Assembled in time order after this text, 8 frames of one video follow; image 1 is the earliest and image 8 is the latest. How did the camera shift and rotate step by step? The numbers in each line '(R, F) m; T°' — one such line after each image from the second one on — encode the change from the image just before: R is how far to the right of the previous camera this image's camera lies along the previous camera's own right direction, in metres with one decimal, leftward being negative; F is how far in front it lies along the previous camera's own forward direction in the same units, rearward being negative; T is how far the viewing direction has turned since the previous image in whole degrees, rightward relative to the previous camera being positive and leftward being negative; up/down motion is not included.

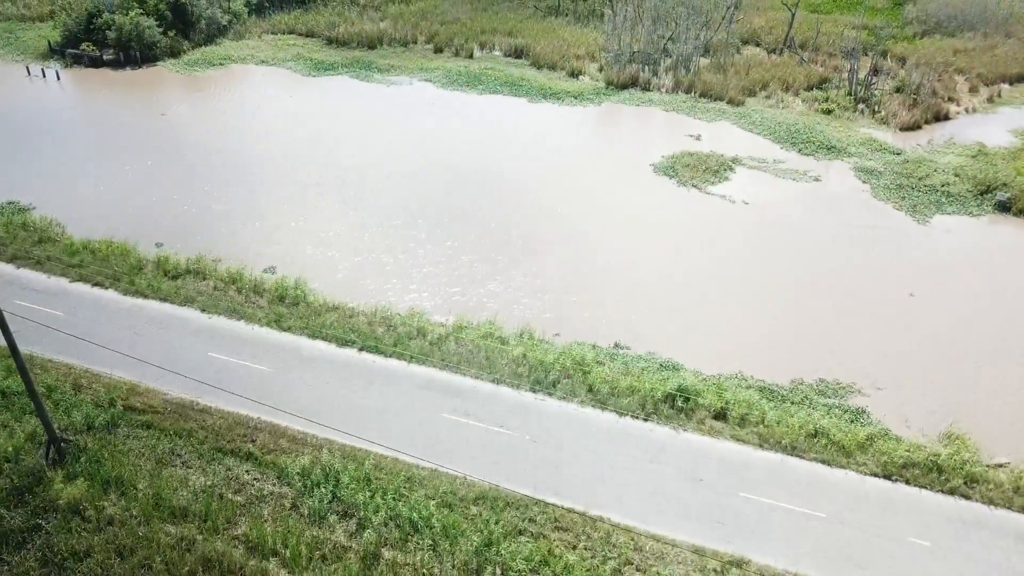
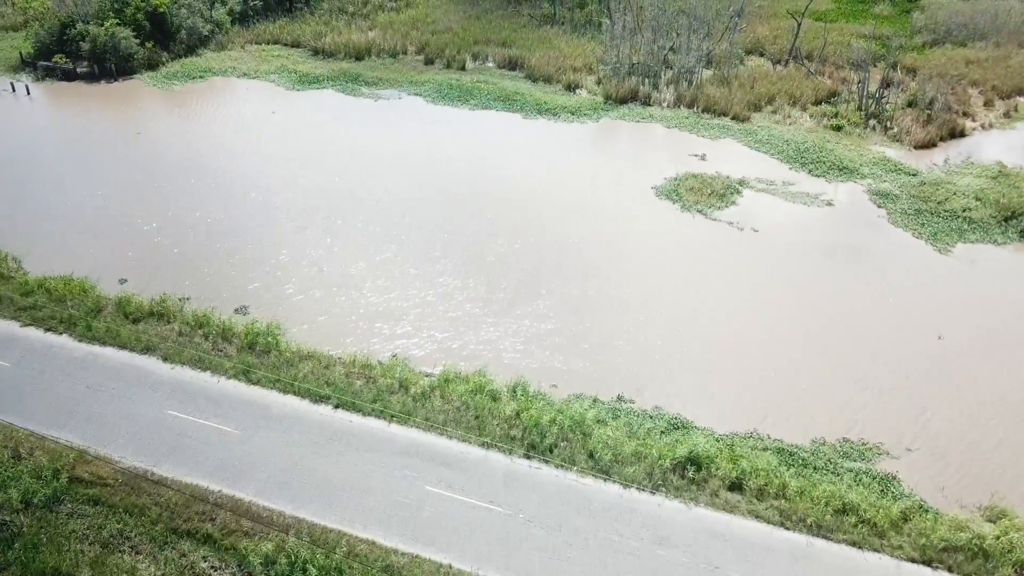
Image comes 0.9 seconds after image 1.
(0.0, +0.7) m; 0°
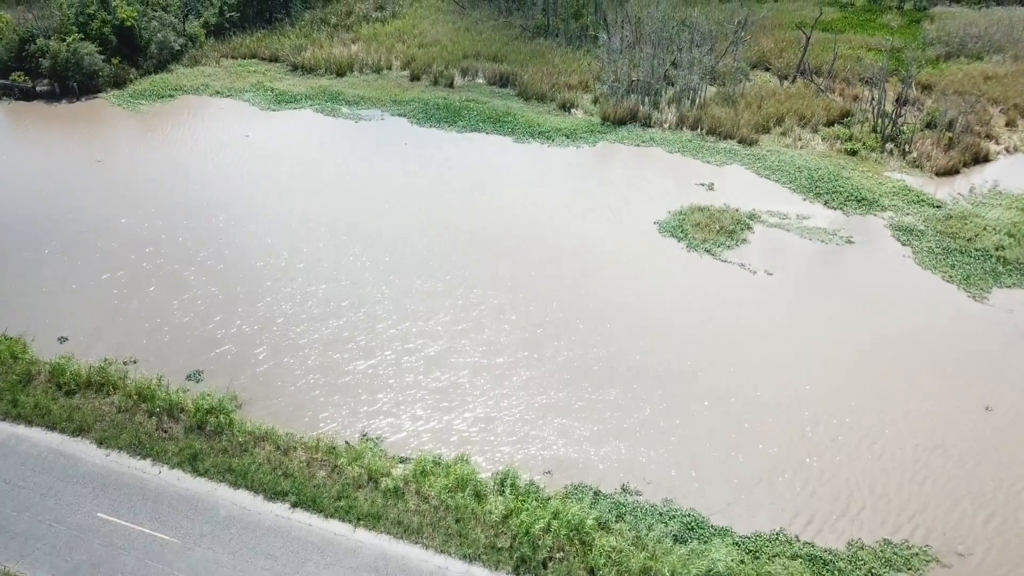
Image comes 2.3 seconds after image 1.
(0.0, +0.9) m; 0°
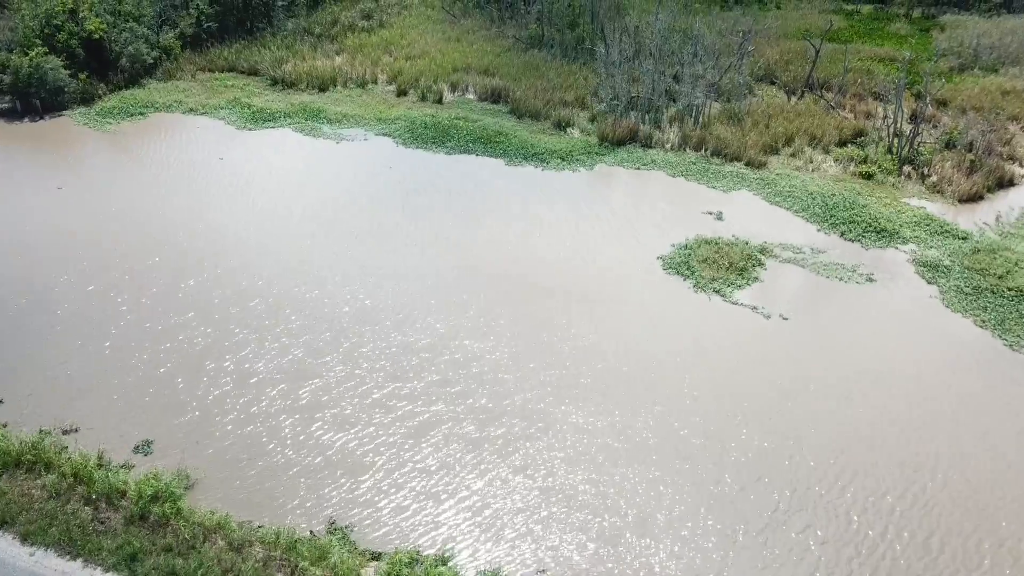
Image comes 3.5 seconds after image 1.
(0.0, +0.8) m; 0°
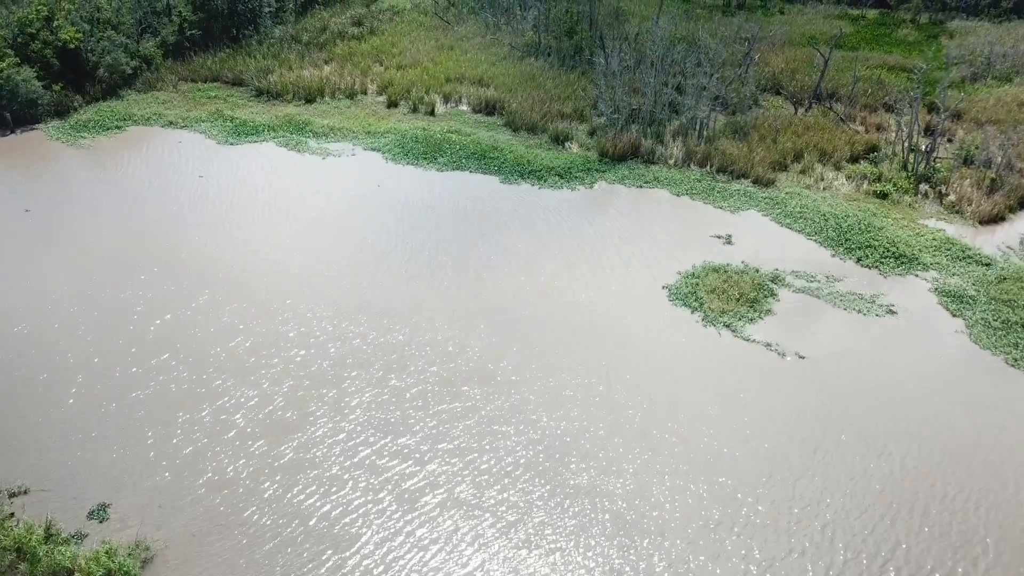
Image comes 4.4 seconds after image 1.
(0.0, +0.6) m; 0°
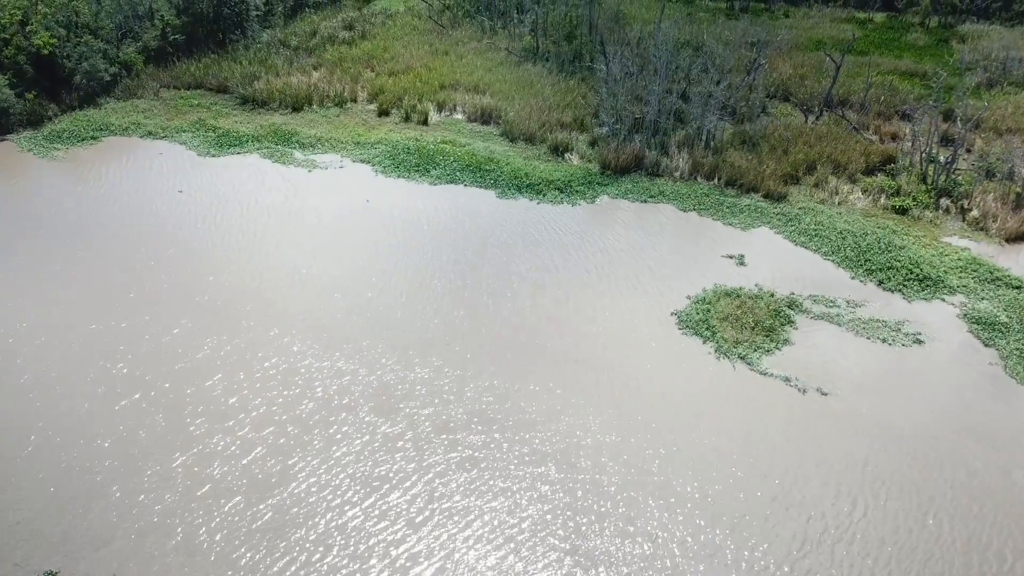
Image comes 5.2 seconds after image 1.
(0.0, +0.6) m; 0°
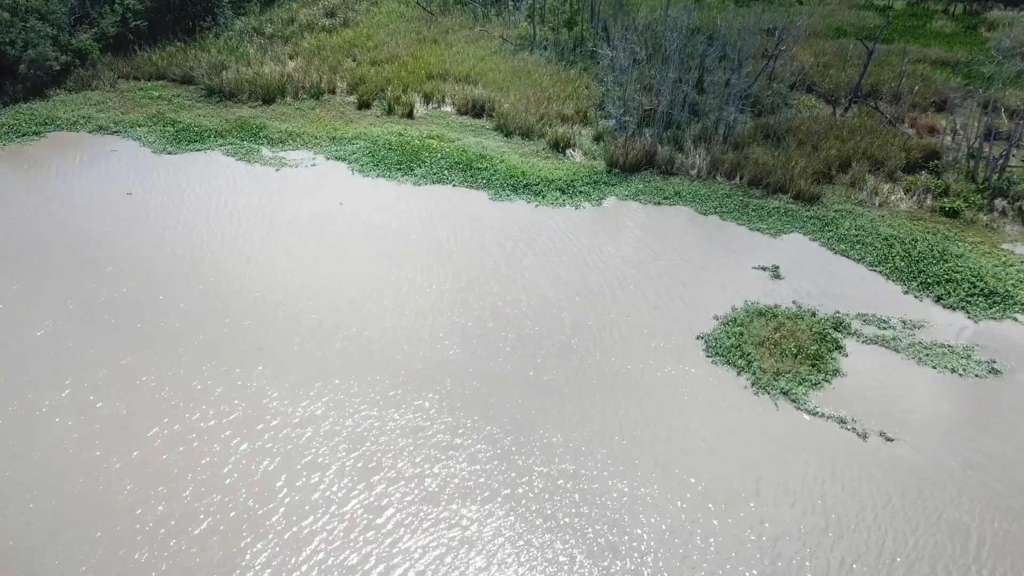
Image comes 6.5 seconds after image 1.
(0.0, +1.2) m; 0°
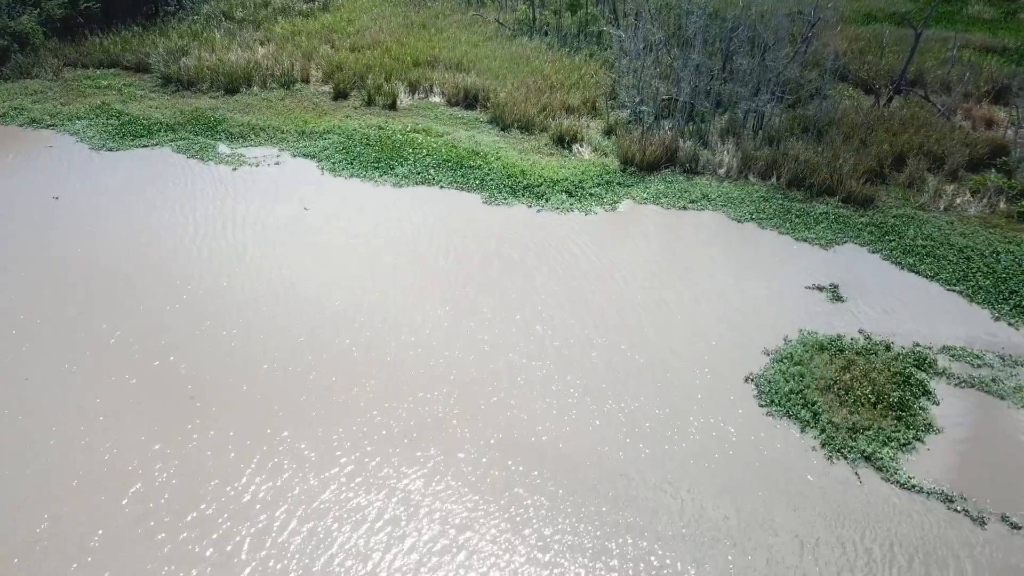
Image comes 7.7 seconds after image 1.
(0.0, +1.4) m; 0°
